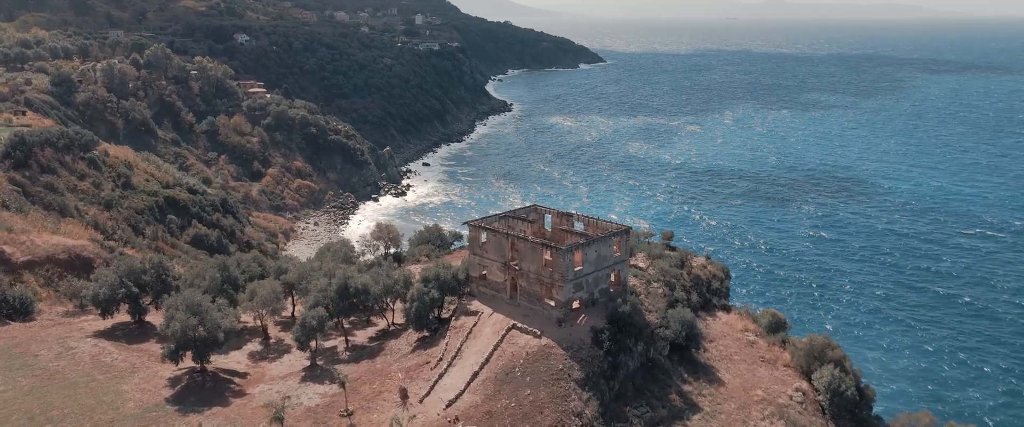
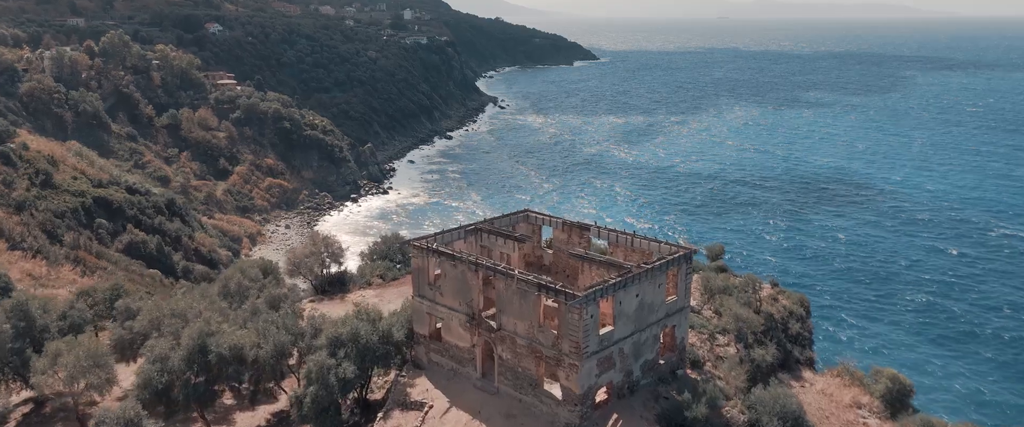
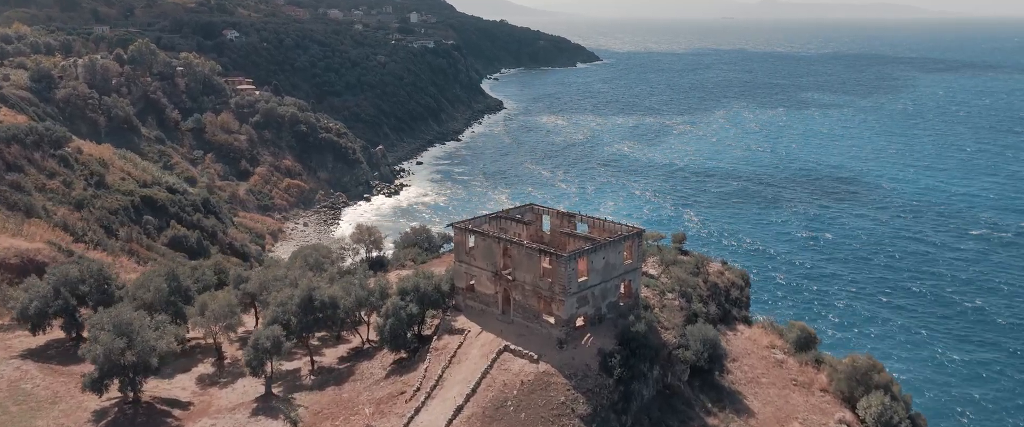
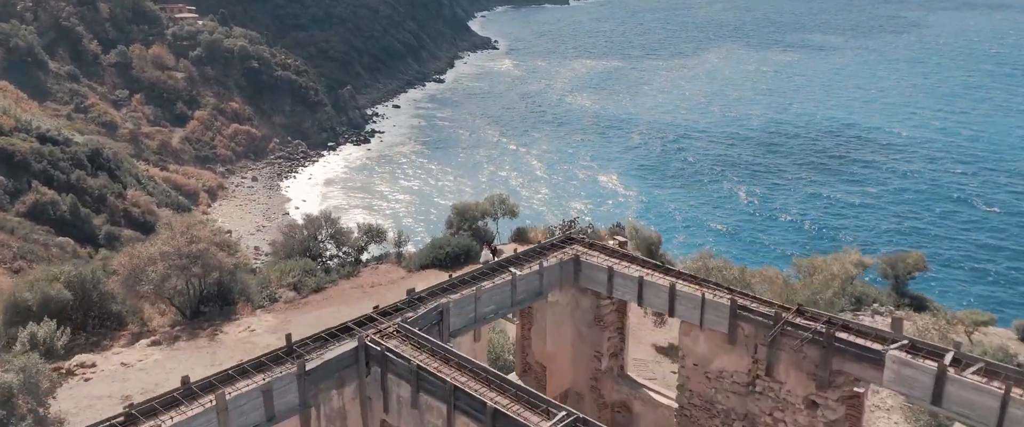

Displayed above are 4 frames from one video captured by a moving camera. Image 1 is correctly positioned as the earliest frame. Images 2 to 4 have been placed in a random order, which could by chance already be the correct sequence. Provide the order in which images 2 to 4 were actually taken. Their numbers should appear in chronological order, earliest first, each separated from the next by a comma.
3, 2, 4
